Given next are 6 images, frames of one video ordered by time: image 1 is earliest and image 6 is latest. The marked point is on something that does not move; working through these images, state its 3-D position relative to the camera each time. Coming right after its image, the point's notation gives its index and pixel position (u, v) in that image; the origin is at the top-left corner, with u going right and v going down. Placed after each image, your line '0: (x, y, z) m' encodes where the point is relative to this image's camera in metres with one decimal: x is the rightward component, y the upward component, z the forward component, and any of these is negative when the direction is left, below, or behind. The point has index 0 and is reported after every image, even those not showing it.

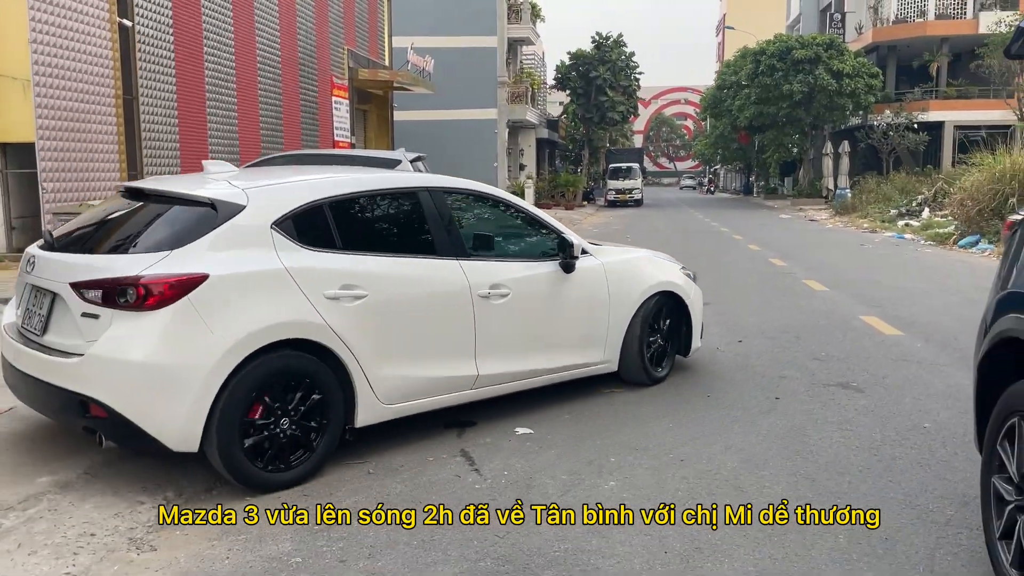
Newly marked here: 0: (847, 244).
0: (+7.3, +1.0, +18.1) m
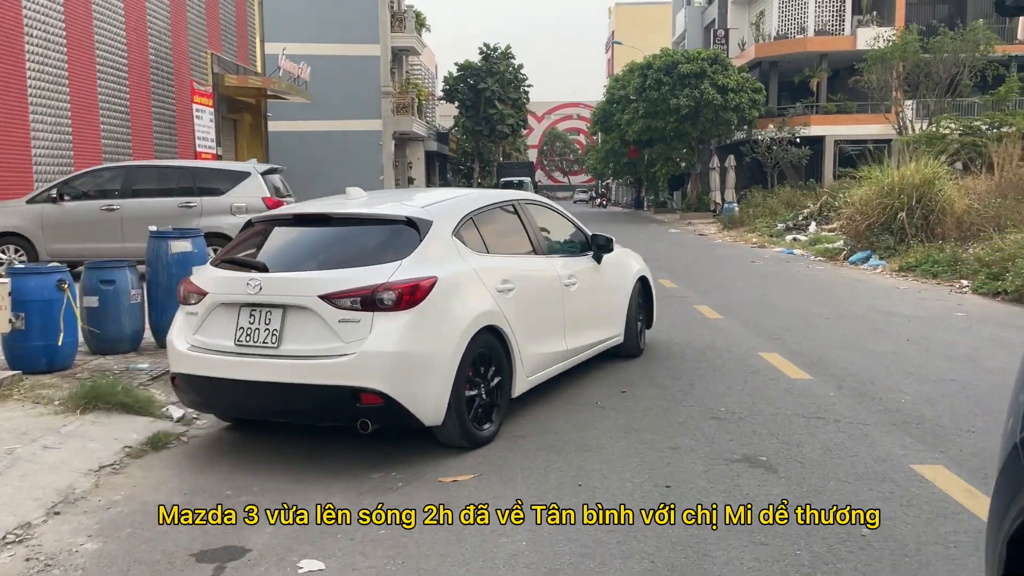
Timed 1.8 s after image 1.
0: (+4.7, +0.6, +17.4) m
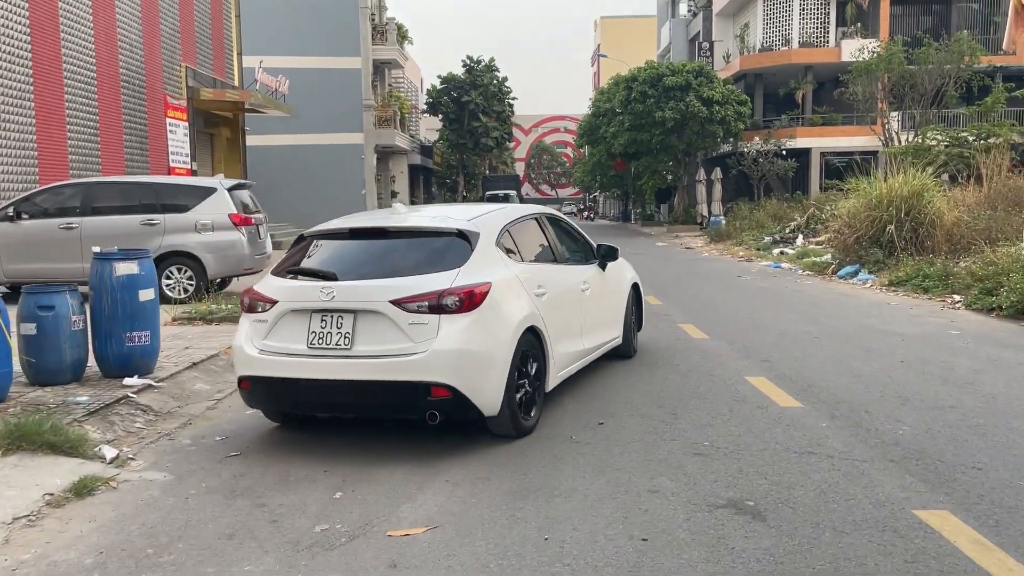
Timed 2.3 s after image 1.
0: (+4.4, +0.3, +17.0) m
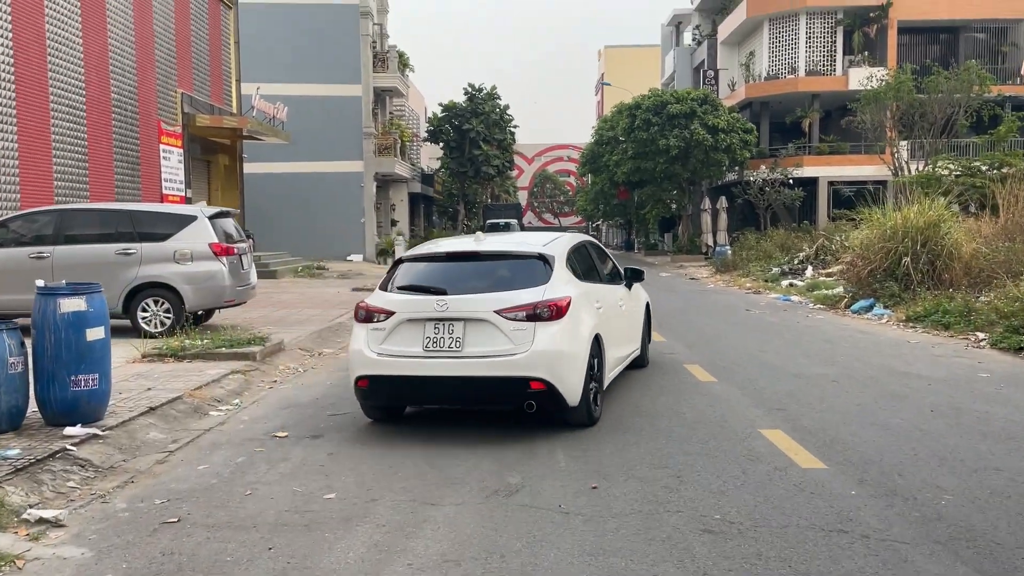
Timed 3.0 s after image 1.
0: (+4.3, -0.4, +16.3) m
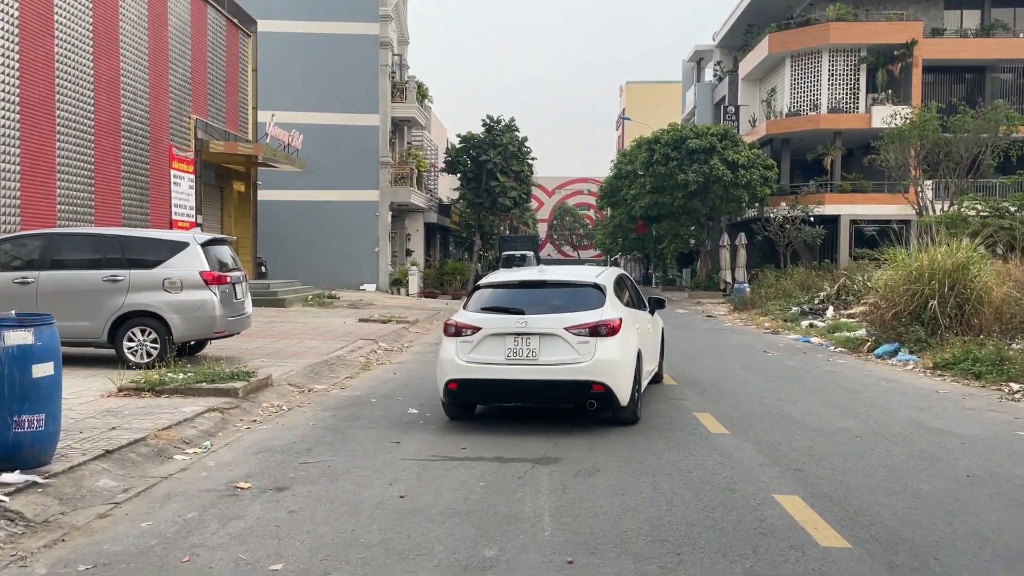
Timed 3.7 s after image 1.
0: (+4.5, -1.2, +15.6) m
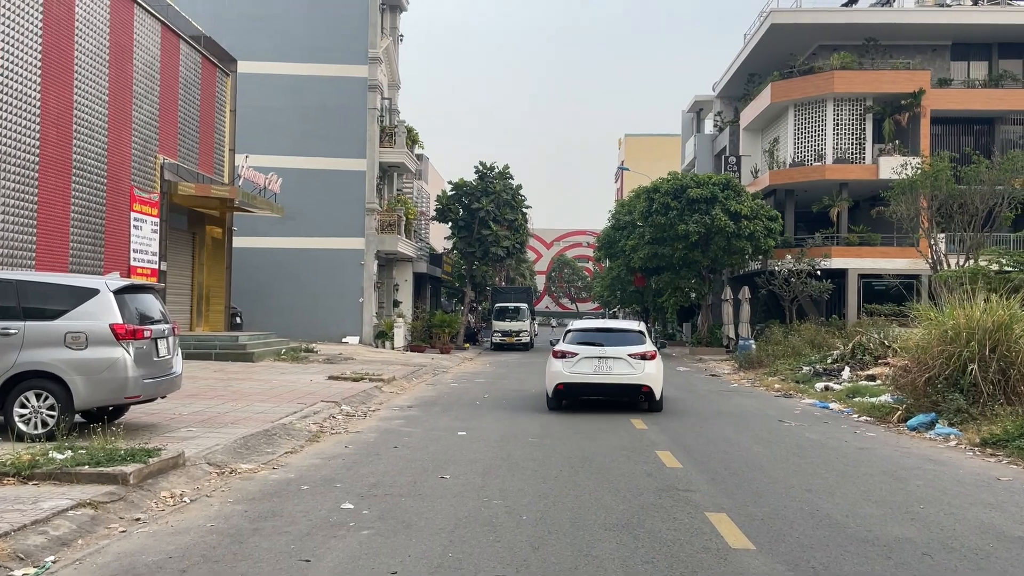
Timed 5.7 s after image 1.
0: (+4.1, -2.2, +13.8) m
